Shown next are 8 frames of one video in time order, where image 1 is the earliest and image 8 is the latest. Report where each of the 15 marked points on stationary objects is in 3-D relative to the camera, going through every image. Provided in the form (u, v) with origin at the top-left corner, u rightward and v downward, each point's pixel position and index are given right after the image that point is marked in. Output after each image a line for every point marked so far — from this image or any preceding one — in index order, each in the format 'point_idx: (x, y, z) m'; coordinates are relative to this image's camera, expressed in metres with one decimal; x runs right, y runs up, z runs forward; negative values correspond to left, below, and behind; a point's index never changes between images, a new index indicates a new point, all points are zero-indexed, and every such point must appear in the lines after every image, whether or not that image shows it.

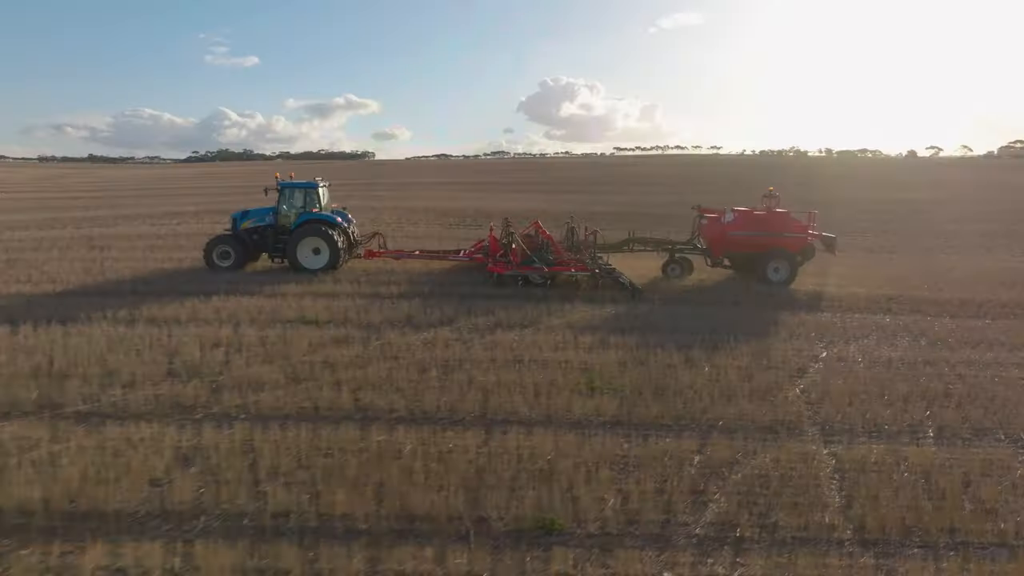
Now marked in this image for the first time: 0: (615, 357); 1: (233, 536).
0: (+1.1, -0.7, +7.4) m
1: (-1.5, -1.3, +3.8) m
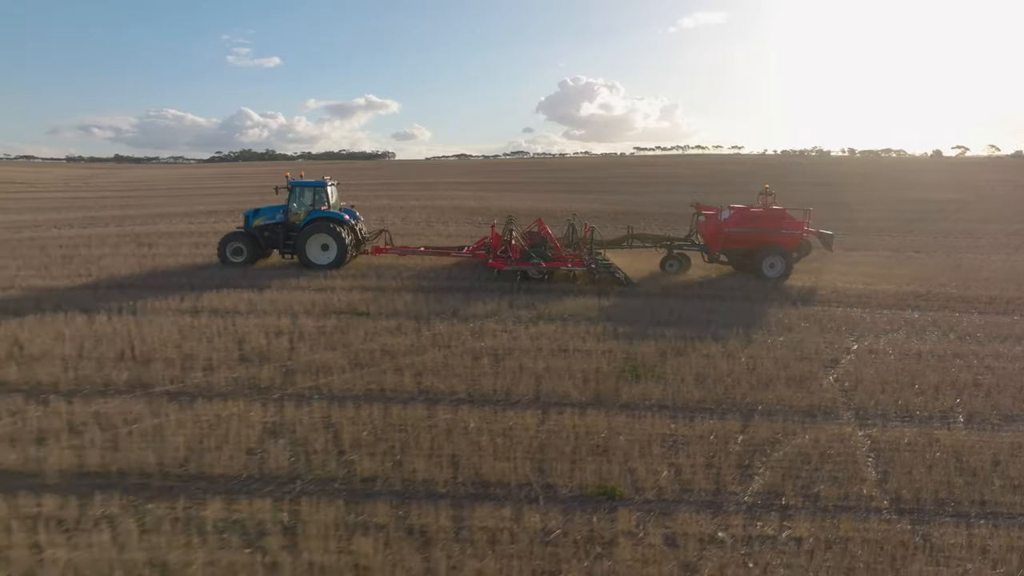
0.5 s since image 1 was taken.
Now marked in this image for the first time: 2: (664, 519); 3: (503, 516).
0: (+1.6, -0.7, +7.7) m
1: (-1.1, -1.2, +4.2) m
2: (+0.9, -1.3, +4.1) m
3: (-0.1, -1.3, +4.0) m
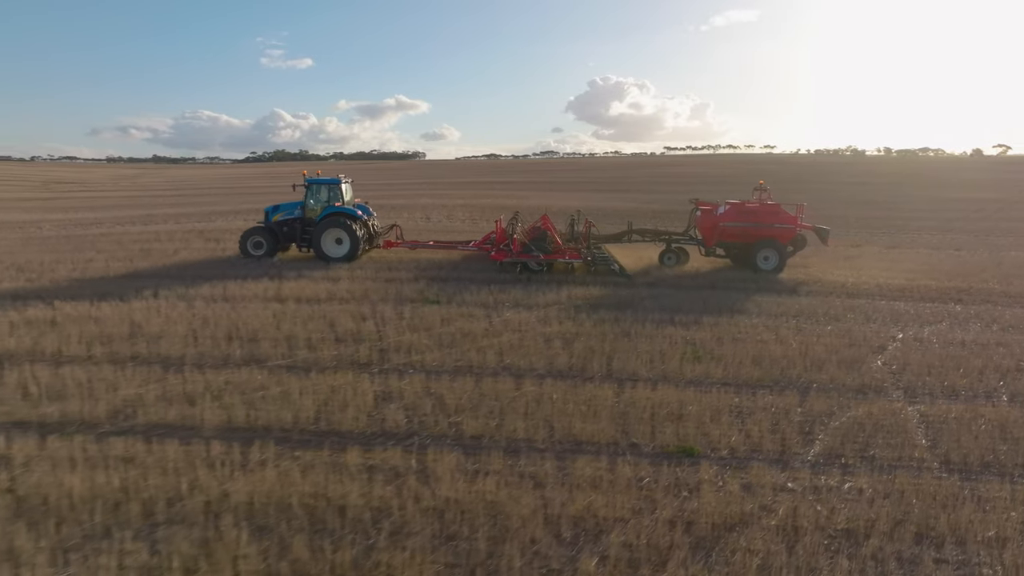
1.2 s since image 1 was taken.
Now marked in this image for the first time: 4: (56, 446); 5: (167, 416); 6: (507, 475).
0: (+2.3, -0.5, +8.3) m
1: (-0.5, -1.1, +4.9) m
2: (+1.5, -1.2, +4.7) m
3: (+0.6, -1.2, +4.7) m
4: (-3.0, -1.0, +4.7) m
5: (-2.6, -1.0, +5.3) m
6: (0.0, -1.2, +4.5) m
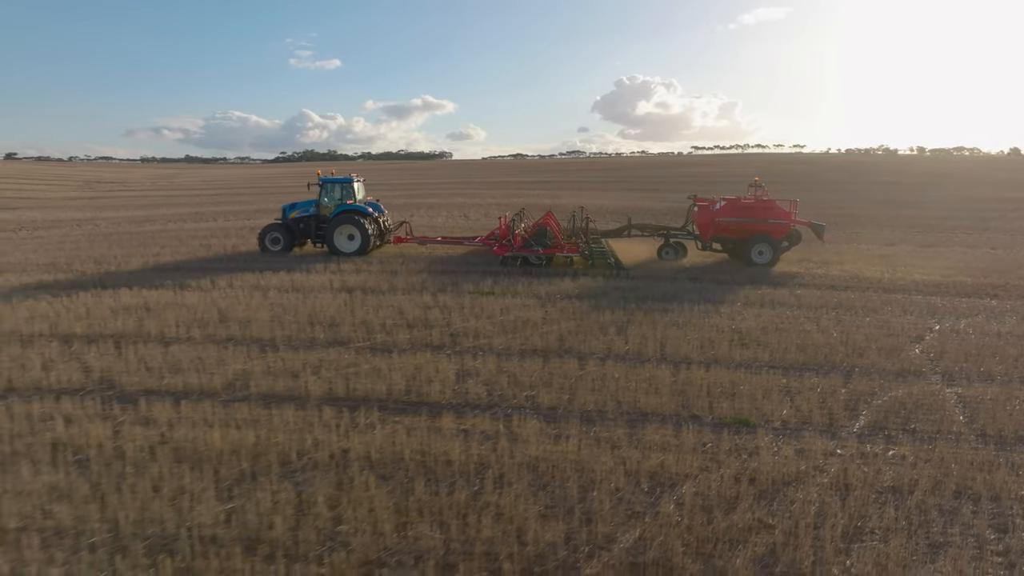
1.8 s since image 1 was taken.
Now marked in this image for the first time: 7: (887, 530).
0: (+3.0, -0.4, +8.8) m
1: (+0.1, -1.0, +5.5) m
2: (+2.1, -1.1, +5.2) m
3: (+1.1, -1.1, +5.2) m
4: (-2.5, -0.9, +5.4) m
5: (-2.0, -0.8, +6.0) m
6: (+0.5, -1.1, +5.1) m
7: (+2.1, -1.4, +4.0) m
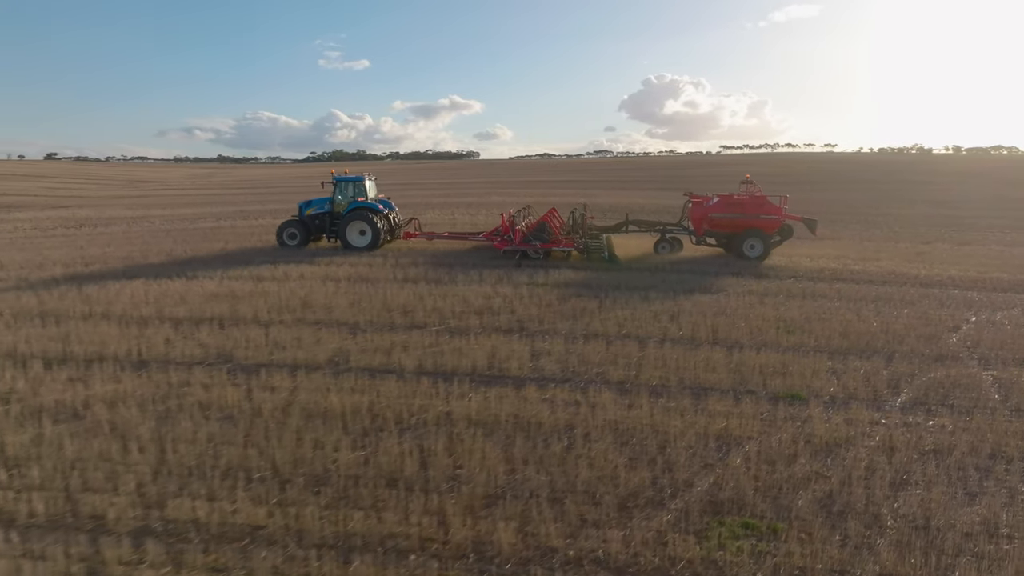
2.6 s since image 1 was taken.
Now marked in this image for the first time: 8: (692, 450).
0: (+3.8, -0.3, +9.4) m
1: (+0.8, -0.9, +6.2) m
2: (+2.7, -1.0, +5.8) m
3: (+1.8, -0.9, +5.9) m
4: (-1.8, -0.8, +6.2) m
5: (-1.3, -0.7, +6.7) m
6: (+1.2, -0.9, +5.7) m
7: (+2.7, -1.3, +4.6) m
8: (+1.3, -1.1, +4.9) m
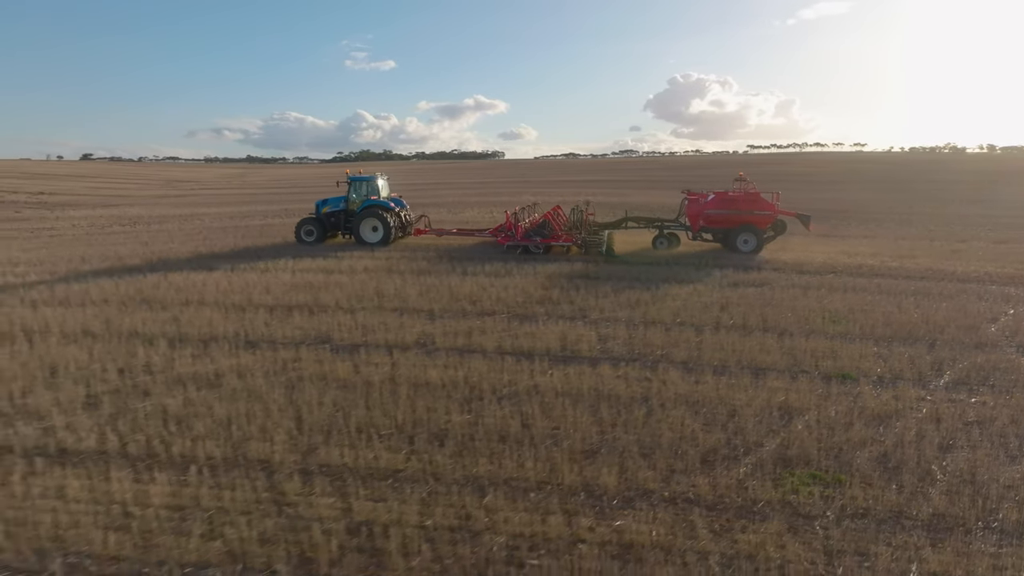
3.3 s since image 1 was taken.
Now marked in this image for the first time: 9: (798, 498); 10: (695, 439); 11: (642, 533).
0: (+4.6, -0.2, +9.9) m
1: (+1.5, -0.8, +6.8) m
2: (+3.4, -0.9, +6.4) m
3: (+2.5, -0.8, +6.5) m
4: (-1.1, -0.7, +6.9) m
5: (-0.6, -0.6, +7.4) m
6: (+1.9, -0.8, +6.4) m
7: (+3.4, -1.2, +5.1) m
8: (+1.9, -1.0, +5.5) m
9: (+1.7, -1.3, +4.3) m
10: (+1.3, -1.1, +5.1) m
11: (+0.7, -1.3, +3.8) m
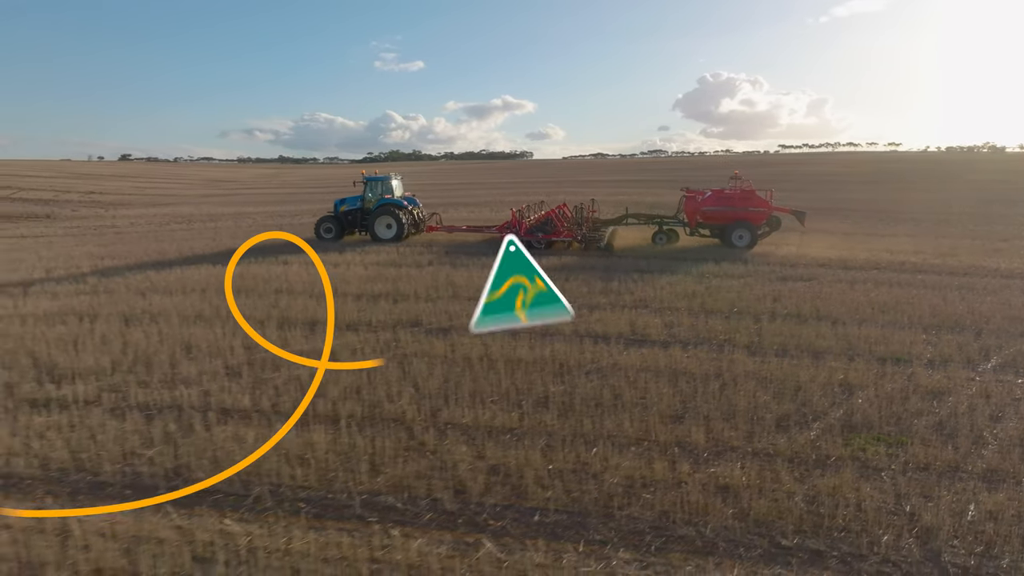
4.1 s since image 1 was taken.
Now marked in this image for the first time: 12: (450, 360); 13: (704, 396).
0: (+5.6, -0.1, +10.4) m
1: (+2.3, -0.6, +7.5) m
2: (+4.2, -0.8, +7.0) m
3: (+3.3, -0.7, +7.1) m
4: (-0.2, -0.5, +7.6) m
5: (+0.3, -0.5, +8.1) m
6: (+2.7, -0.7, +7.0) m
7: (+4.1, -1.0, +5.7) m
8: (+2.7, -0.9, +6.2) m
9: (+2.5, -1.2, +4.9) m
10: (+2.1, -1.0, +5.7) m
11: (+1.4, -1.2, +4.5) m
12: (-0.6, -0.7, +6.8) m
13: (+1.6, -0.9, +5.9) m
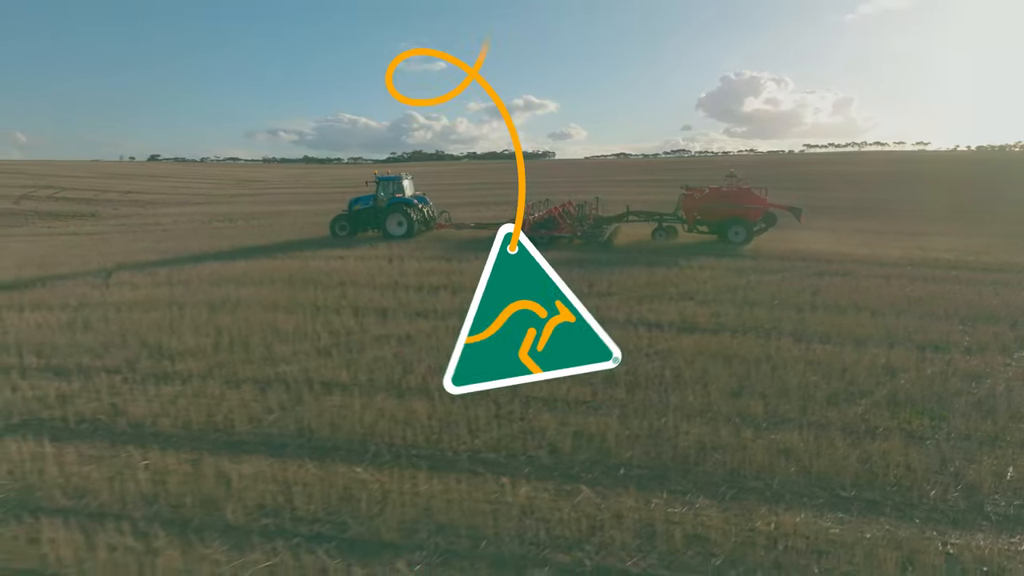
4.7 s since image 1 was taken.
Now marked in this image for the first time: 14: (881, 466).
0: (+6.4, -0.1, +10.9) m
1: (+3.0, -0.5, +8.0) m
2: (+4.9, -0.7, +7.4) m
3: (+4.0, -0.6, +7.6) m
4: (+0.4, -0.4, +8.2) m
5: (+1.0, -0.3, +8.7) m
6: (+3.3, -0.6, +7.5) m
7: (+4.7, -1.0, +6.2) m
8: (+3.4, -0.8, +6.7) m
9: (+3.1, -1.1, +5.4) m
10: (+2.7, -0.9, +6.2) m
11: (+2.0, -1.1, +5.0) m
12: (+0.1, -0.6, +7.4) m
13: (+2.3, -0.8, +6.5) m
14: (+2.4, -1.2, +4.6) m
